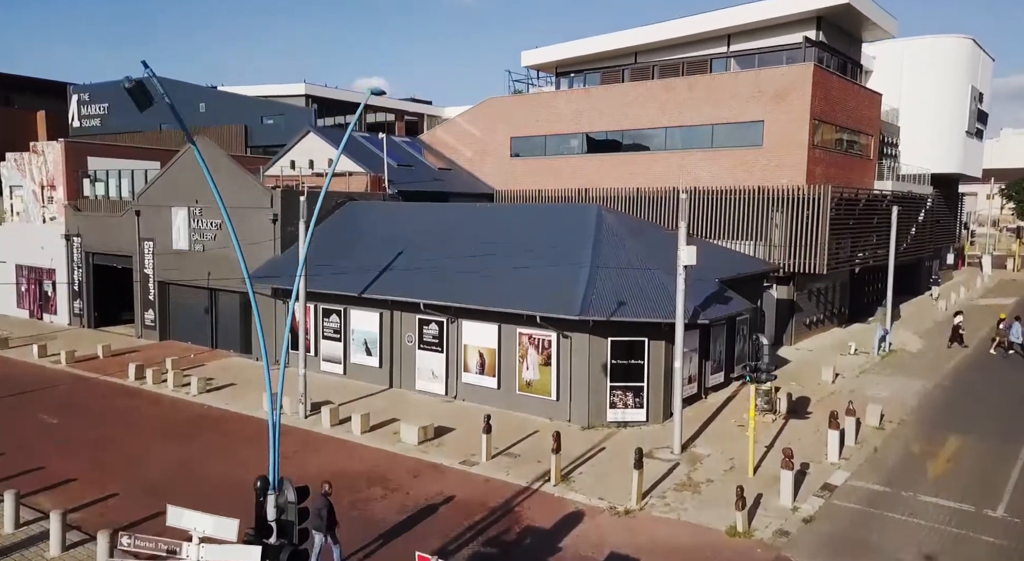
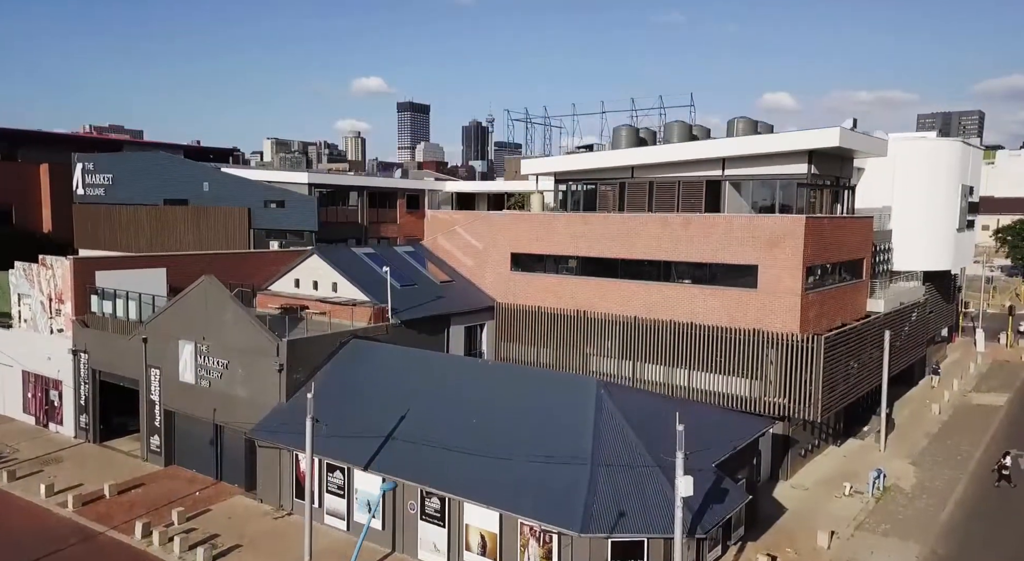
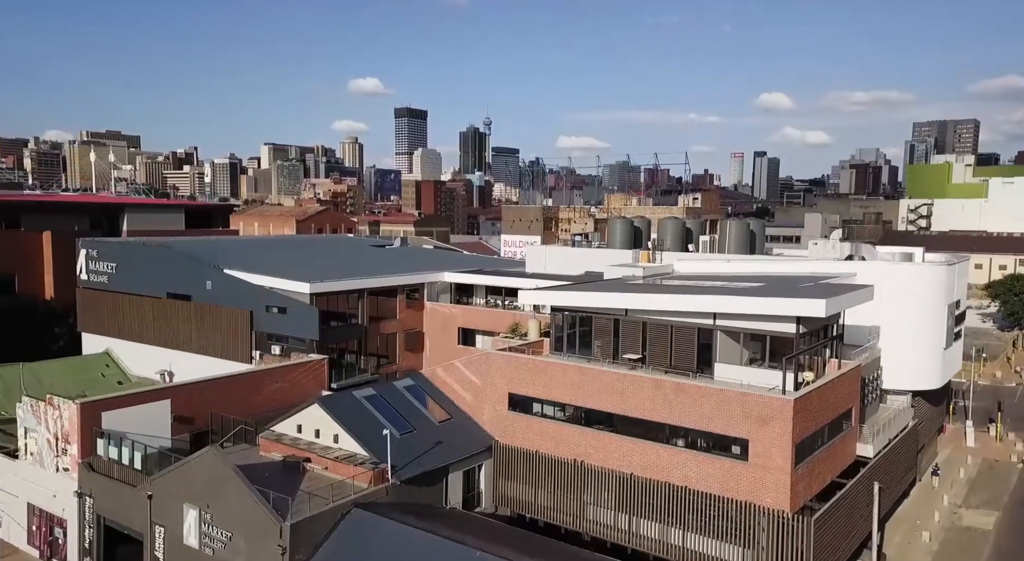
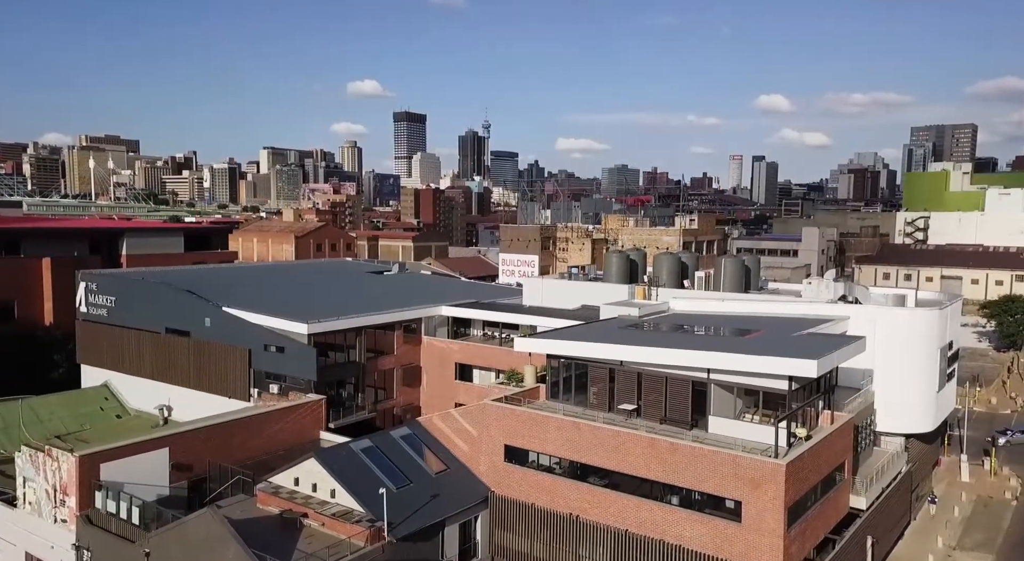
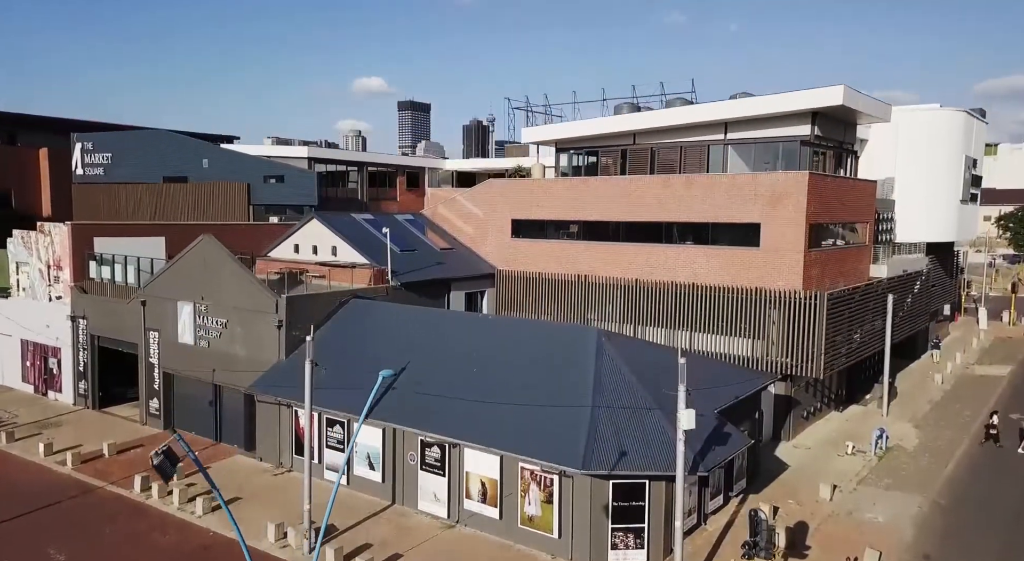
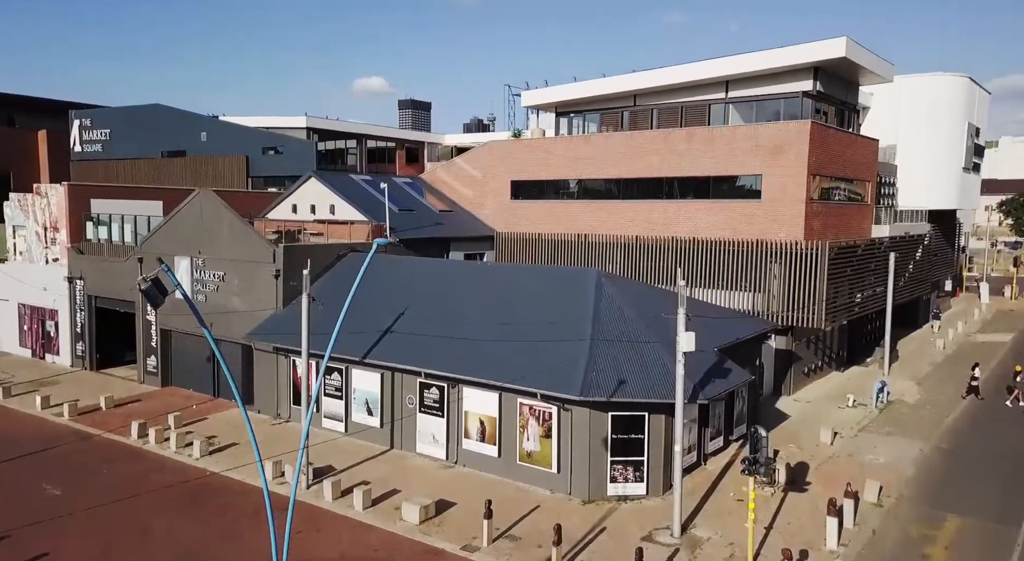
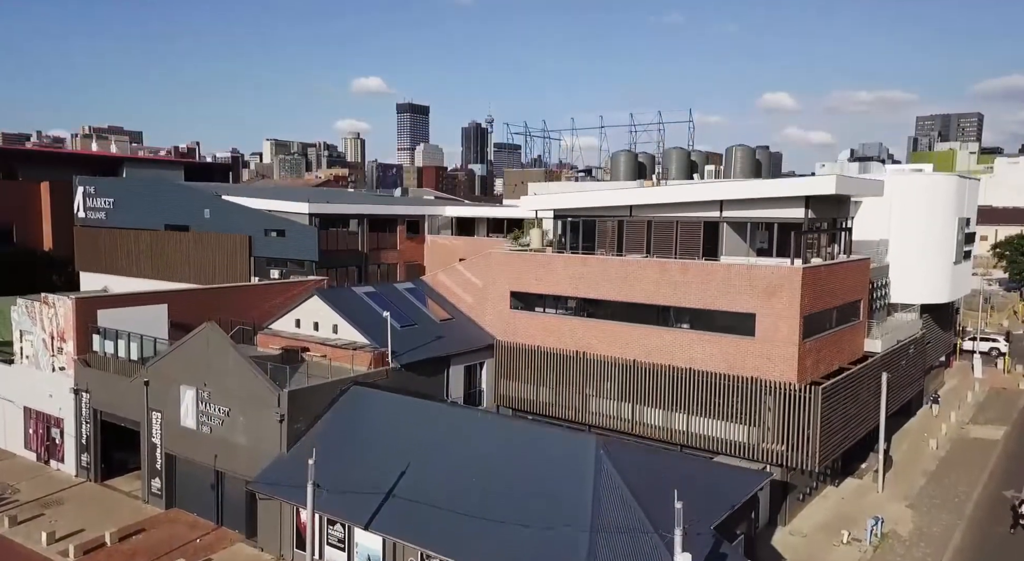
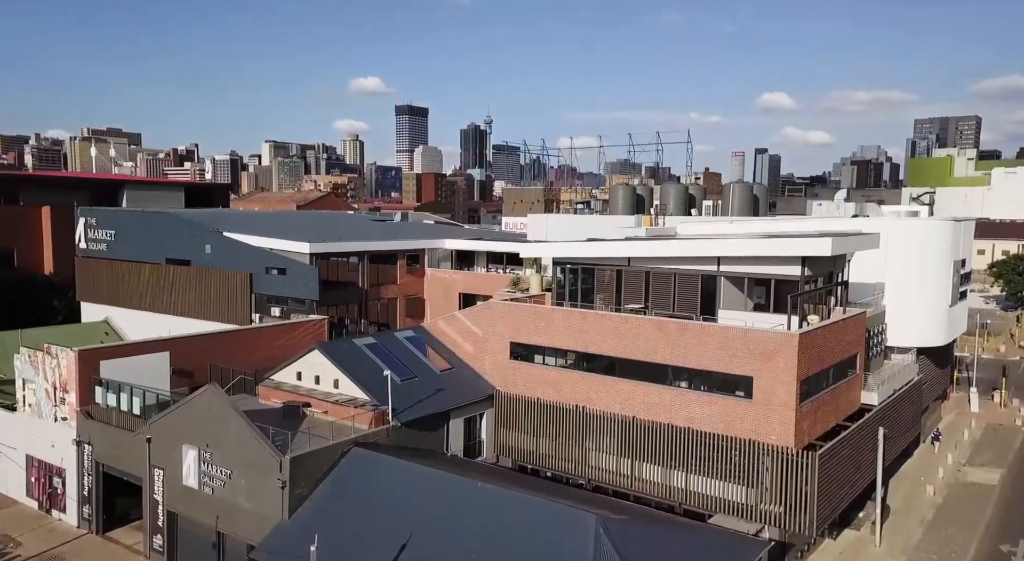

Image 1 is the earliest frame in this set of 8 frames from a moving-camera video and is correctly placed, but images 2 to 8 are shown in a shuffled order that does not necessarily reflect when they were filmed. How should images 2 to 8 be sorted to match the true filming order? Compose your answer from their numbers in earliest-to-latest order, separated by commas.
6, 5, 2, 7, 8, 3, 4
